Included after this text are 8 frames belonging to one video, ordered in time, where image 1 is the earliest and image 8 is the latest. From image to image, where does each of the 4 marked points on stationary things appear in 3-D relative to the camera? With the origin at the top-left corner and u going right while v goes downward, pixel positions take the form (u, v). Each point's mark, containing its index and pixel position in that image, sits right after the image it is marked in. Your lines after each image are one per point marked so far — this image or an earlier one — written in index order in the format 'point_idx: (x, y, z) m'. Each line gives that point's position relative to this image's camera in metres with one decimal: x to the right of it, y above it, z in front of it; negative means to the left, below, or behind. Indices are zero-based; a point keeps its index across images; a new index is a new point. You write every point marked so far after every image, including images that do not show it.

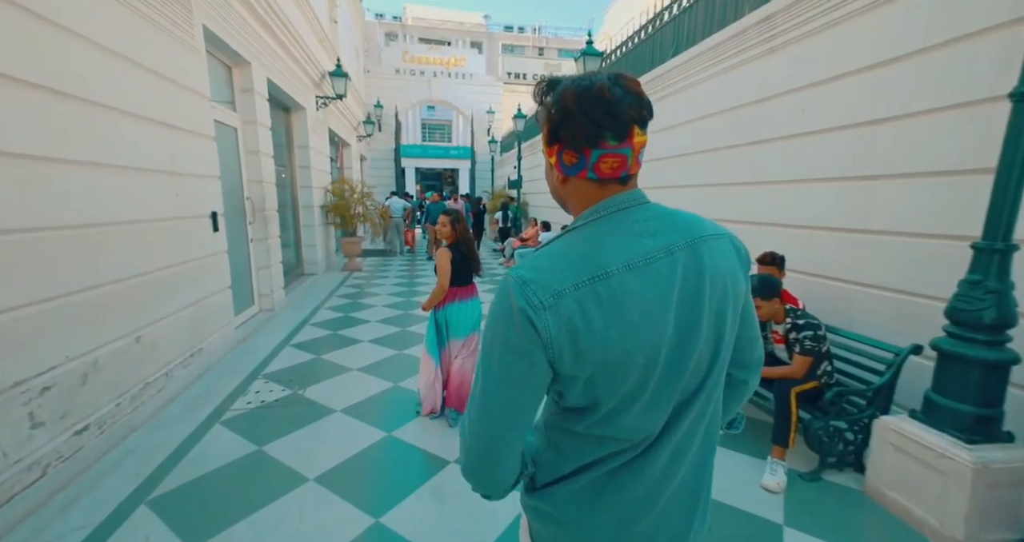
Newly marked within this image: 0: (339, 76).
0: (-3.2, +3.6, +7.7) m
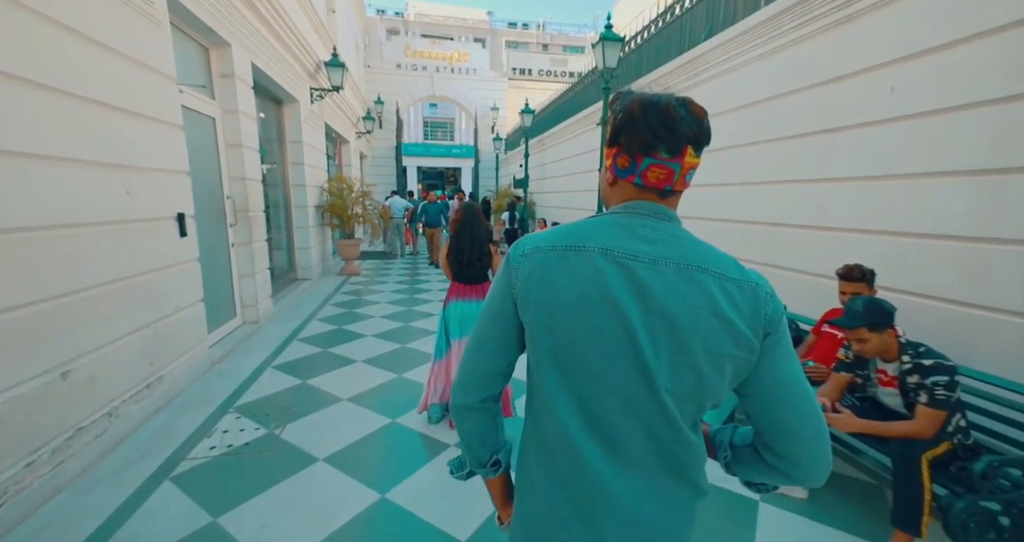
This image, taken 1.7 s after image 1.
0: (-3.0, +3.6, +7.2) m
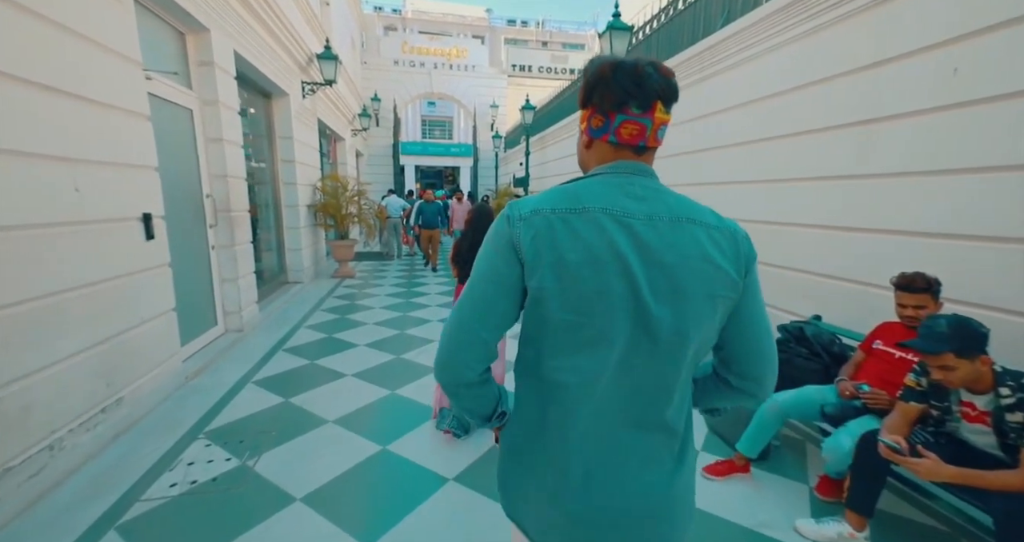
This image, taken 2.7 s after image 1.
0: (-3.0, +3.5, +6.9) m
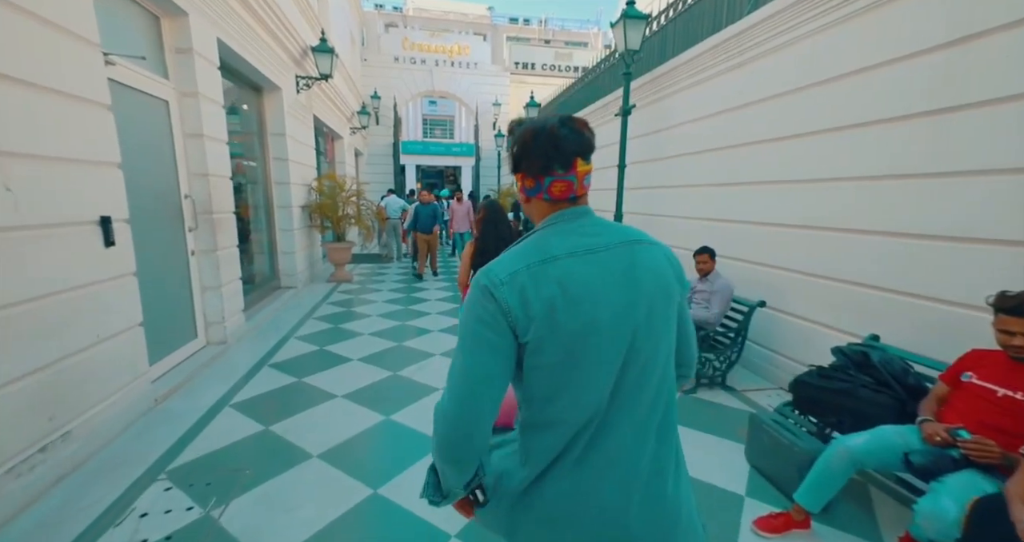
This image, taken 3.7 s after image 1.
0: (-3.0, +3.5, +6.5) m
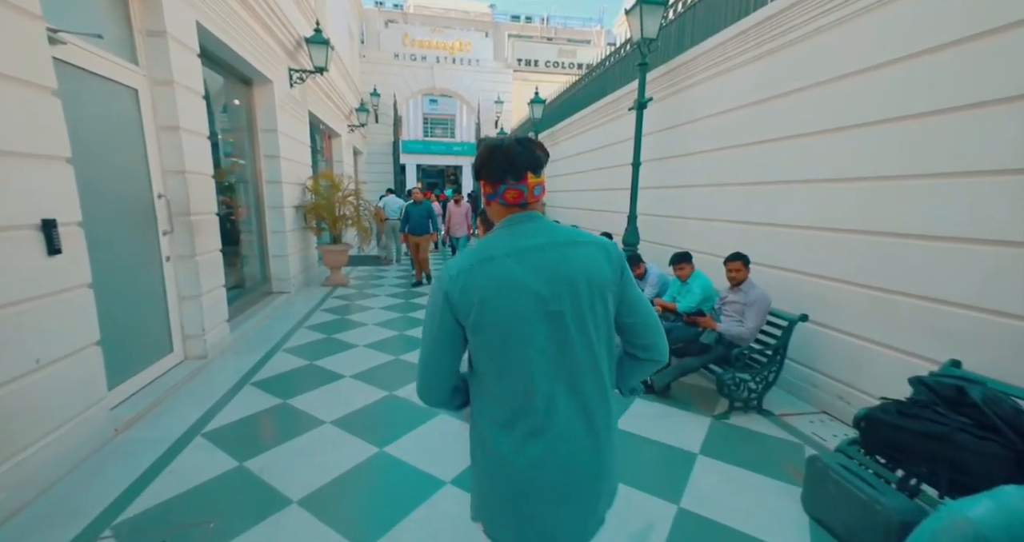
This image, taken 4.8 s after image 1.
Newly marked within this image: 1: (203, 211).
0: (-2.9, +3.4, +6.2) m
1: (-2.7, +0.5, +3.6) m
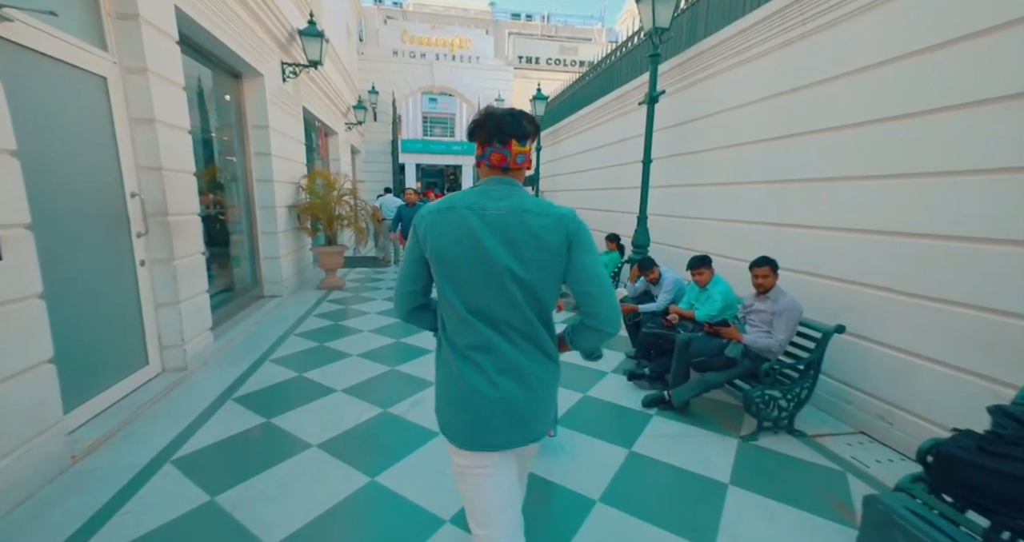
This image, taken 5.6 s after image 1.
0: (-2.8, +3.4, +5.9) m
1: (-2.7, +0.5, +3.4) m
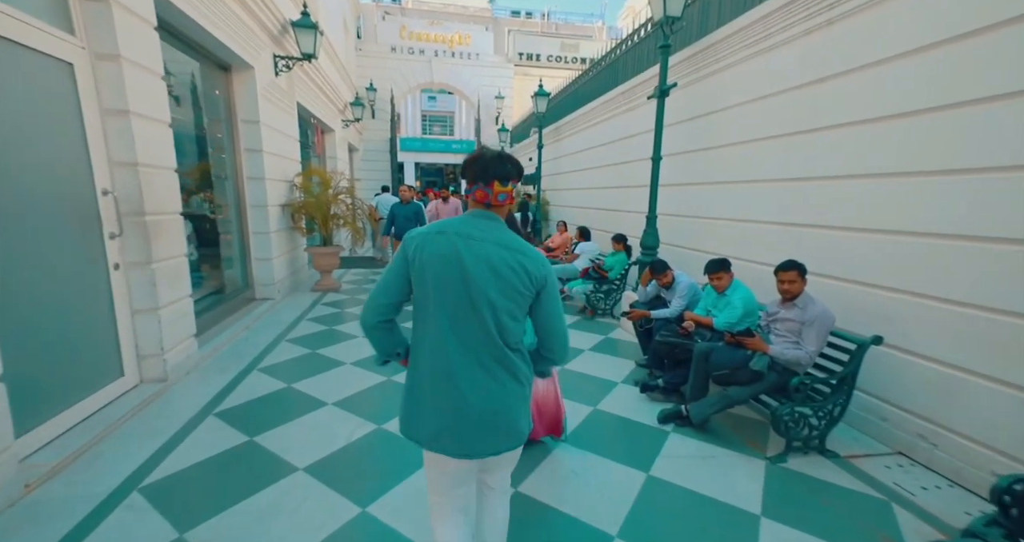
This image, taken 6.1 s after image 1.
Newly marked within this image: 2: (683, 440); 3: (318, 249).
0: (-2.8, +3.3, +5.7) m
1: (-2.6, +0.5, +3.1) m
2: (+1.1, -1.1, +2.6) m
3: (-3.0, +0.3, +6.4) m
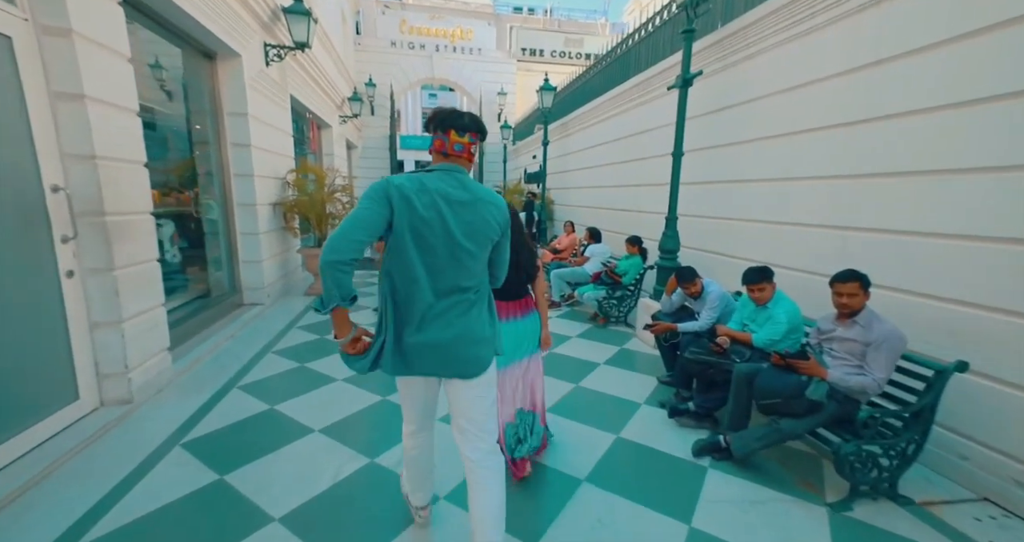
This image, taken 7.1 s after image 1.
0: (-2.7, +3.3, +5.3) m
1: (-2.6, +0.4, +2.8) m
2: (+1.1, -1.1, +2.2) m
3: (-2.9, +0.3, +6.1) m
